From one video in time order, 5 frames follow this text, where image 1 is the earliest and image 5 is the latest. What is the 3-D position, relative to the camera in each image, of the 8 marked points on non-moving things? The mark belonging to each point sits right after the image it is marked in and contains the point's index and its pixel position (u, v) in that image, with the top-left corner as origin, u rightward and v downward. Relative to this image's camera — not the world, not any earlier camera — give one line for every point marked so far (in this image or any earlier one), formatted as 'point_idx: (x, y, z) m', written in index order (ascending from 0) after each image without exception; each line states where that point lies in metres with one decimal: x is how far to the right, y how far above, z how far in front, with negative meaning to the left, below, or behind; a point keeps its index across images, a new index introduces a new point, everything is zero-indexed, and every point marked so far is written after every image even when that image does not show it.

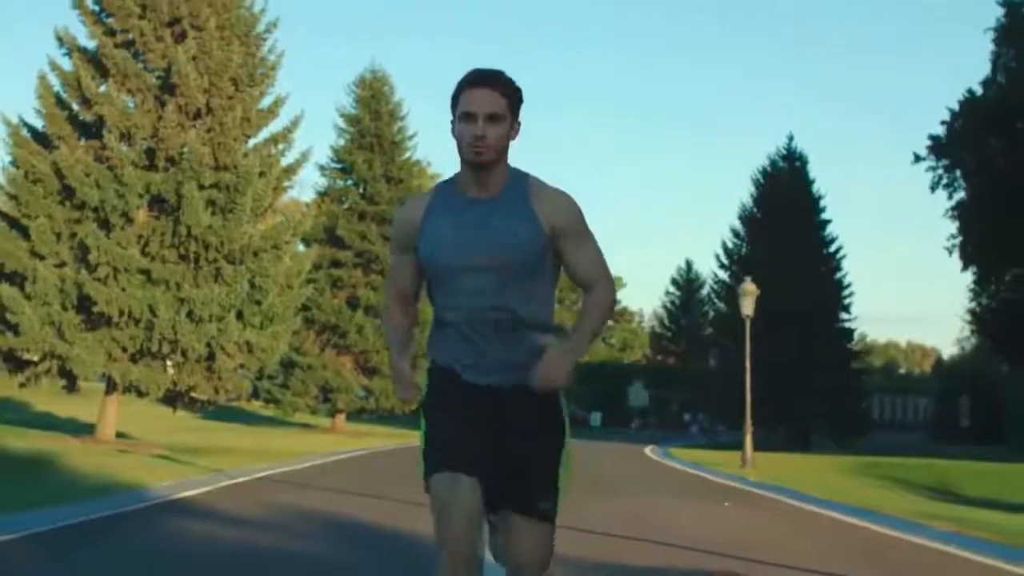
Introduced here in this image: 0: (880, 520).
0: (+4.7, -2.9, +19.0) m
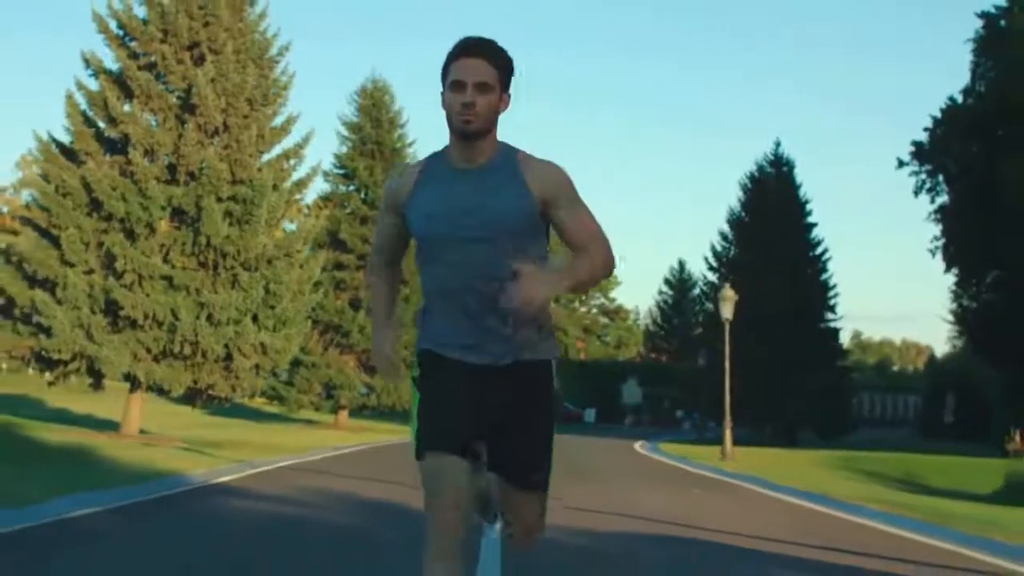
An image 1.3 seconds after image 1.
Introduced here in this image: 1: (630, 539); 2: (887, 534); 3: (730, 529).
0: (+4.6, -3.0, +20.9) m
1: (+1.1, -2.3, +14.1) m
2: (+4.2, -2.7, +16.6) m
3: (+2.3, -2.5, +15.5) m
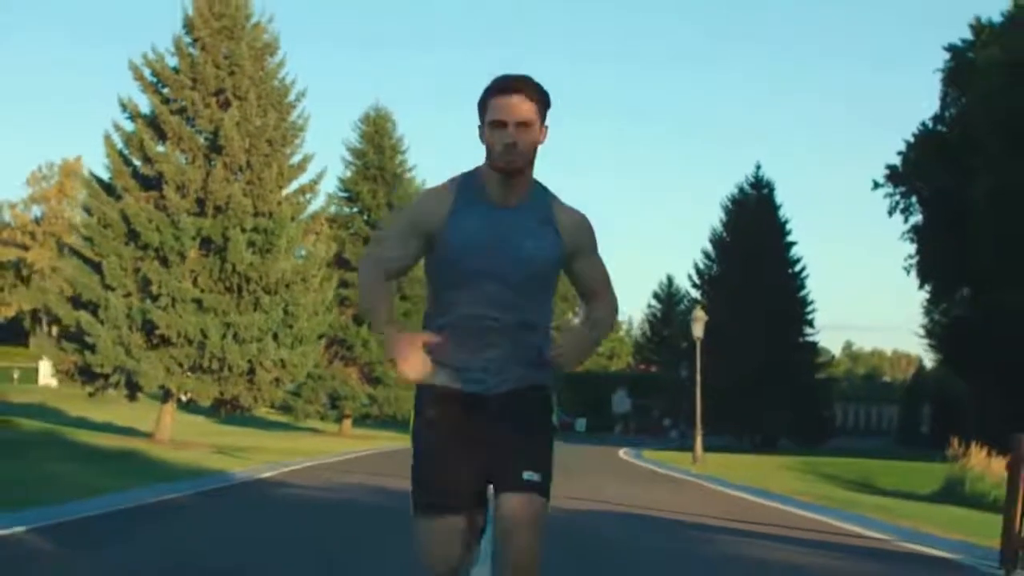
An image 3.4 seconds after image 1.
0: (+4.5, -3.4, +23.9) m
1: (+1.0, -2.7, +17.1) m
2: (+4.1, -3.1, +19.6) m
3: (+2.2, -2.8, +18.6) m
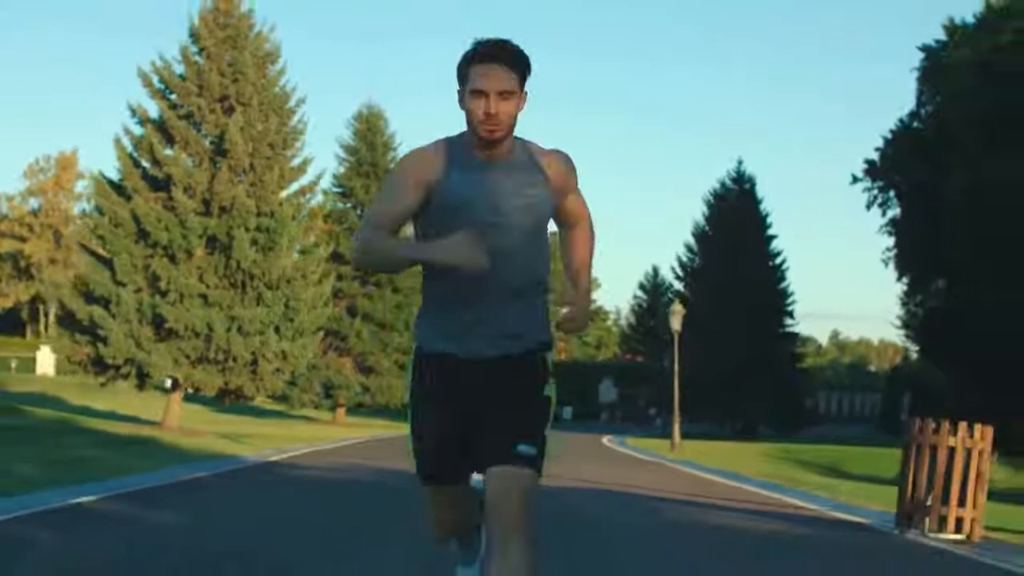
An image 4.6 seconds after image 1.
0: (+4.3, -3.4, +25.7) m
1: (+0.9, -2.7, +18.9) m
2: (+3.9, -3.1, +21.4) m
3: (+2.0, -2.8, +20.4) m
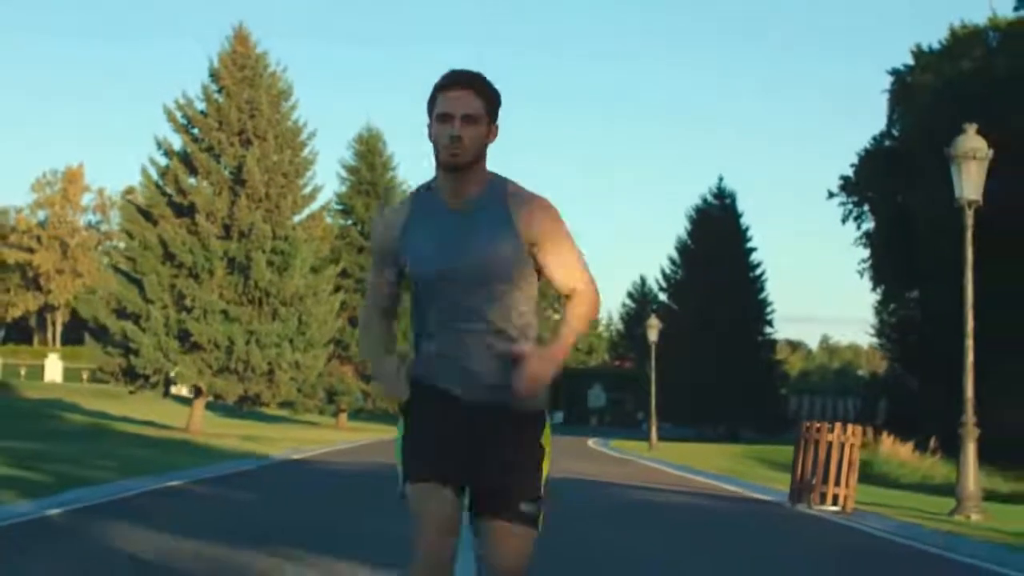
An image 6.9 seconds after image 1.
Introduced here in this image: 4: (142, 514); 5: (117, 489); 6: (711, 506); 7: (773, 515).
0: (+4.1, -3.7, +28.9) m
1: (+0.8, -3.0, +22.0) m
2: (+3.8, -3.4, +24.6) m
3: (+1.9, -3.2, +23.5) m
4: (-4.3, -2.6, +16.9) m
5: (-5.2, -2.6, +19.0) m
6: (+2.5, -2.8, +18.2) m
7: (+3.0, -2.7, +17.4) m
